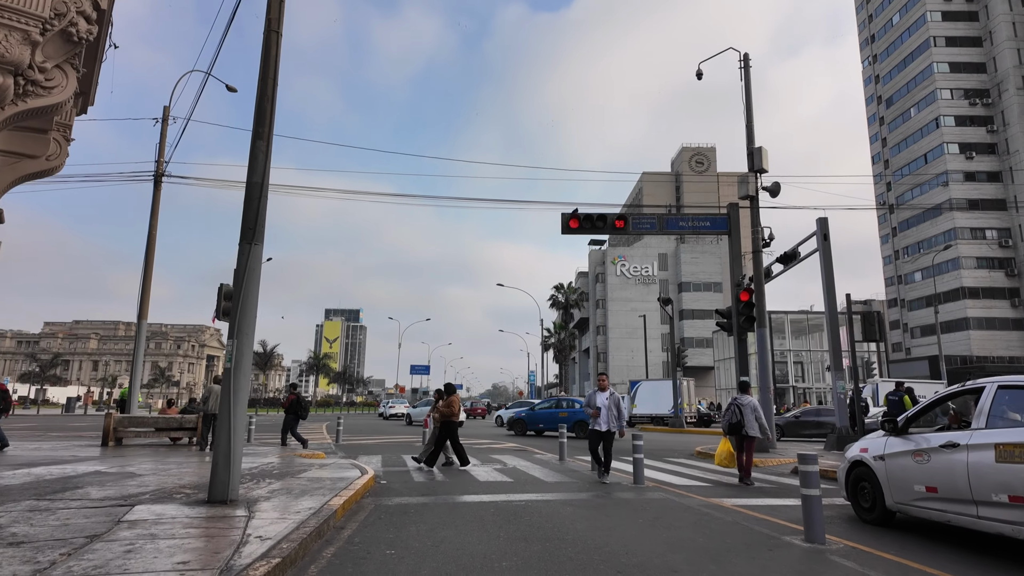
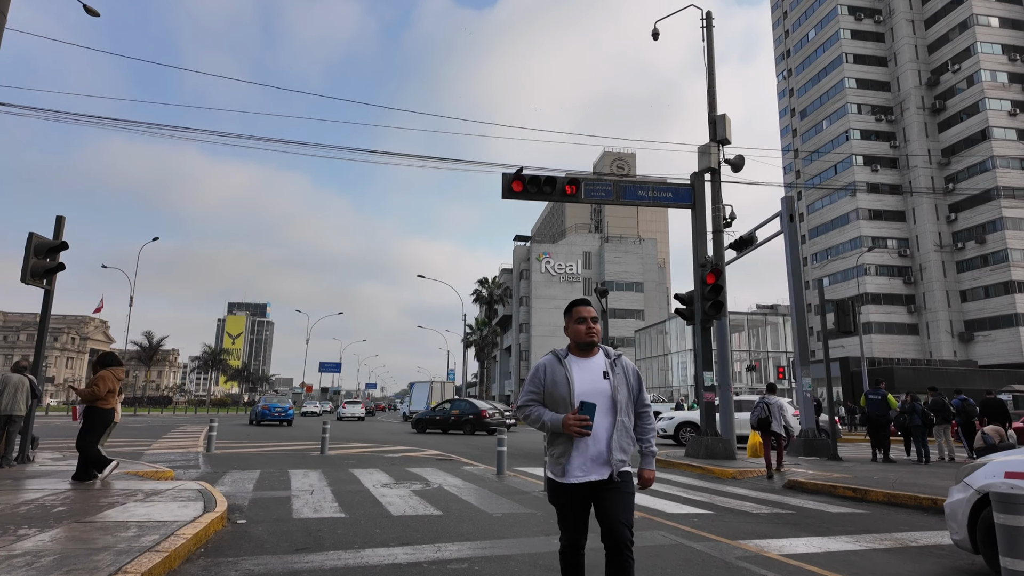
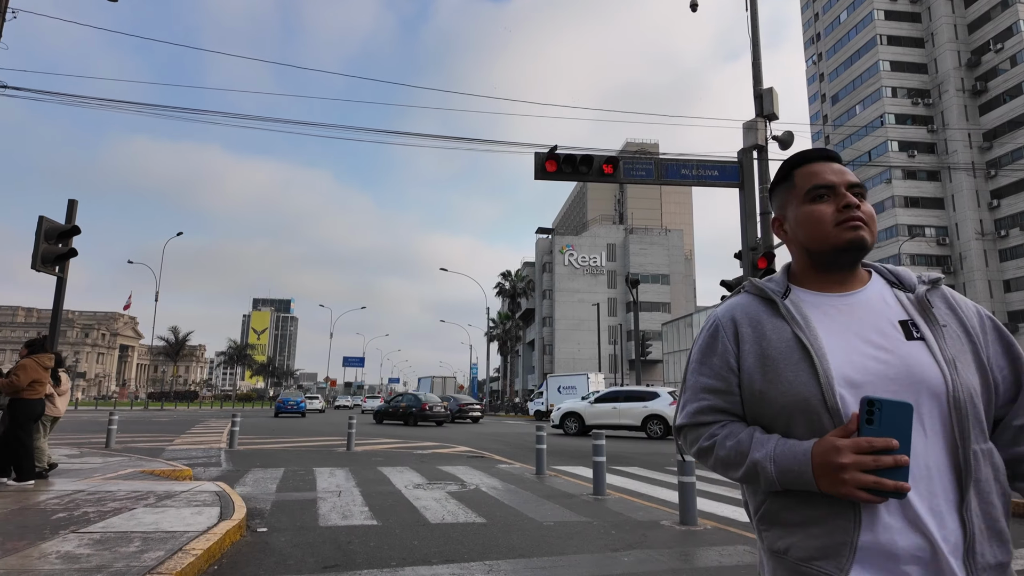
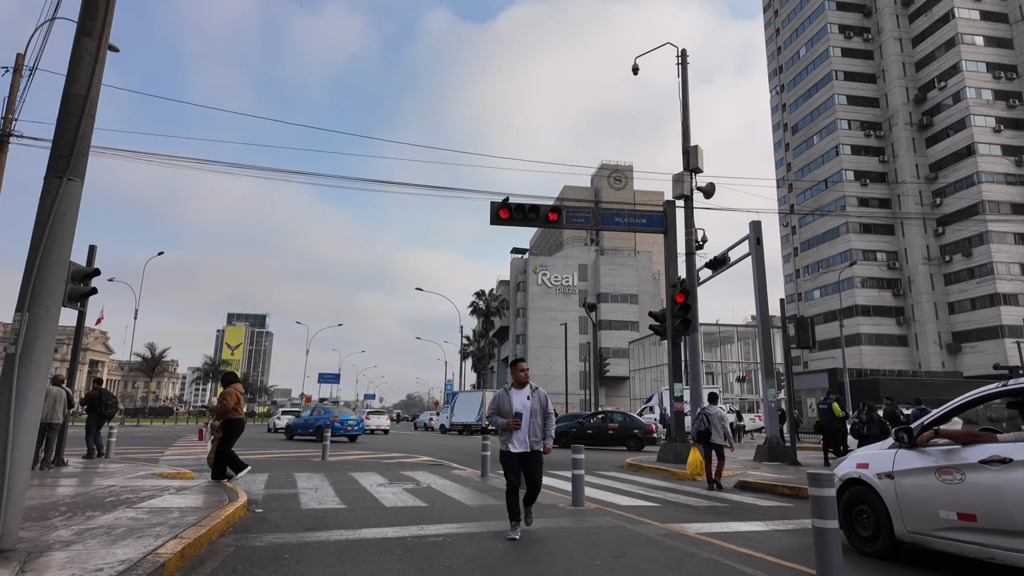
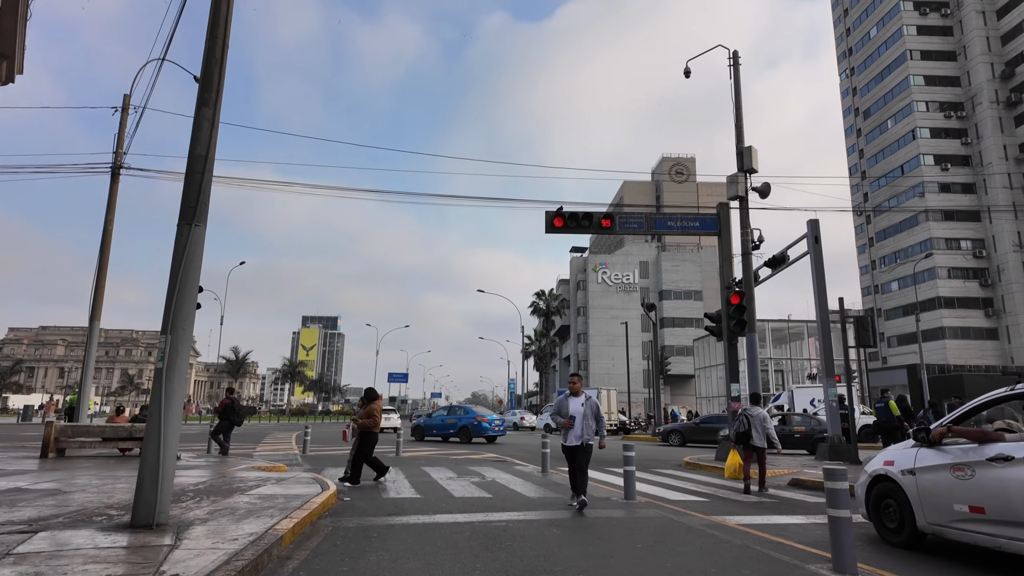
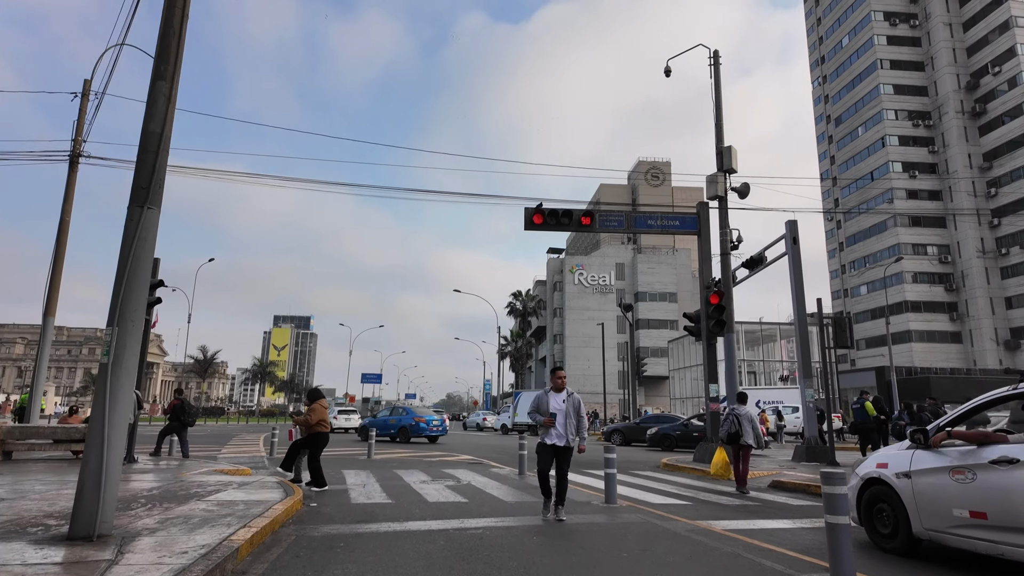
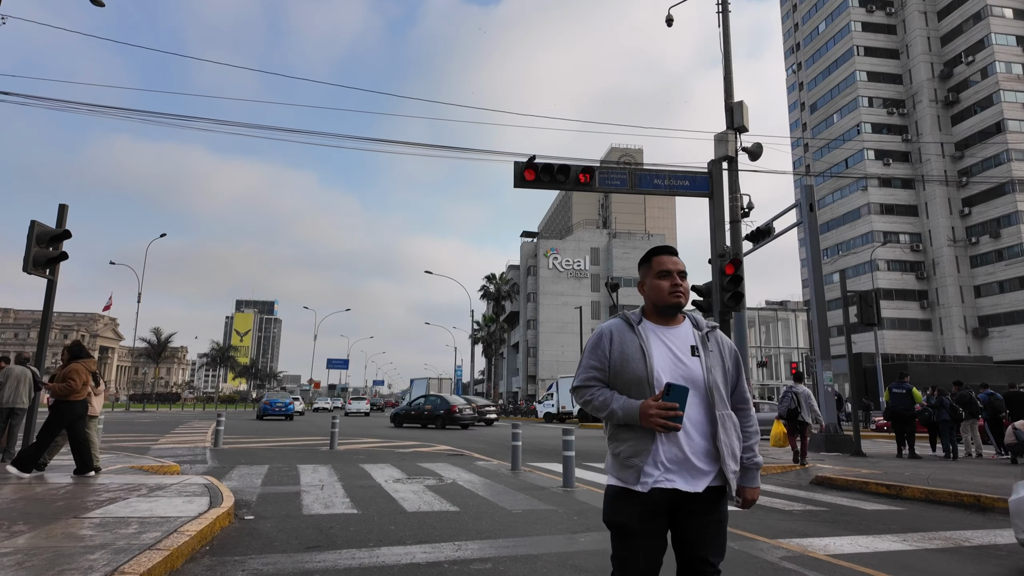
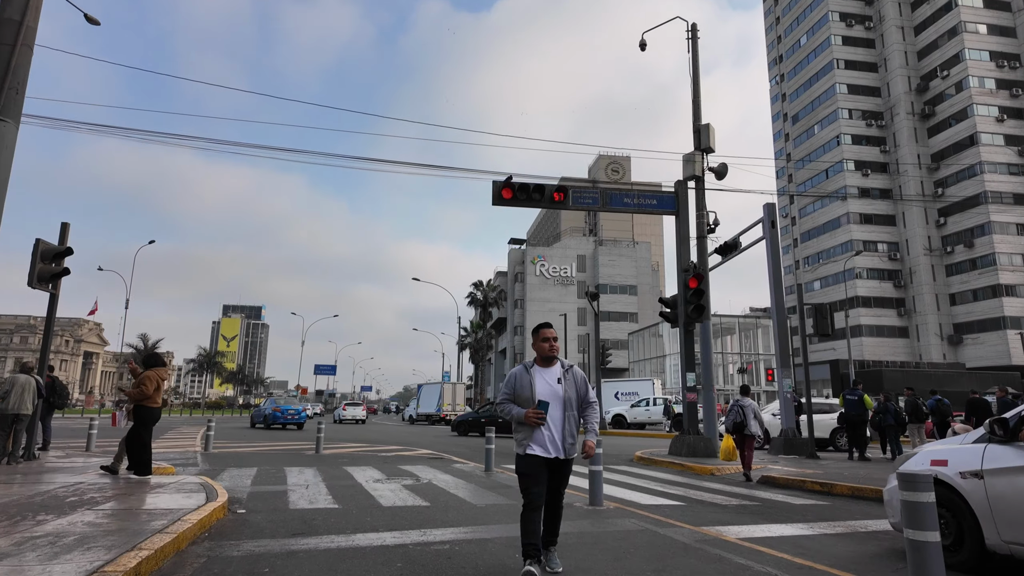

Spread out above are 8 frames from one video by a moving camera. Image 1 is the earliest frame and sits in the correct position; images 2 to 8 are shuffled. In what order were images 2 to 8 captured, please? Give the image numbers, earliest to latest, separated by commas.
5, 6, 4, 8, 2, 7, 3
